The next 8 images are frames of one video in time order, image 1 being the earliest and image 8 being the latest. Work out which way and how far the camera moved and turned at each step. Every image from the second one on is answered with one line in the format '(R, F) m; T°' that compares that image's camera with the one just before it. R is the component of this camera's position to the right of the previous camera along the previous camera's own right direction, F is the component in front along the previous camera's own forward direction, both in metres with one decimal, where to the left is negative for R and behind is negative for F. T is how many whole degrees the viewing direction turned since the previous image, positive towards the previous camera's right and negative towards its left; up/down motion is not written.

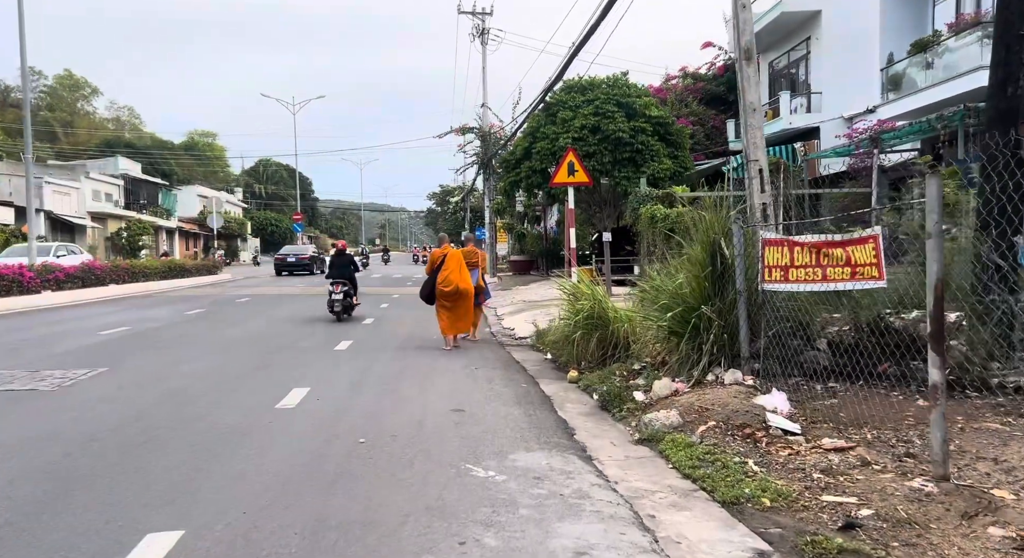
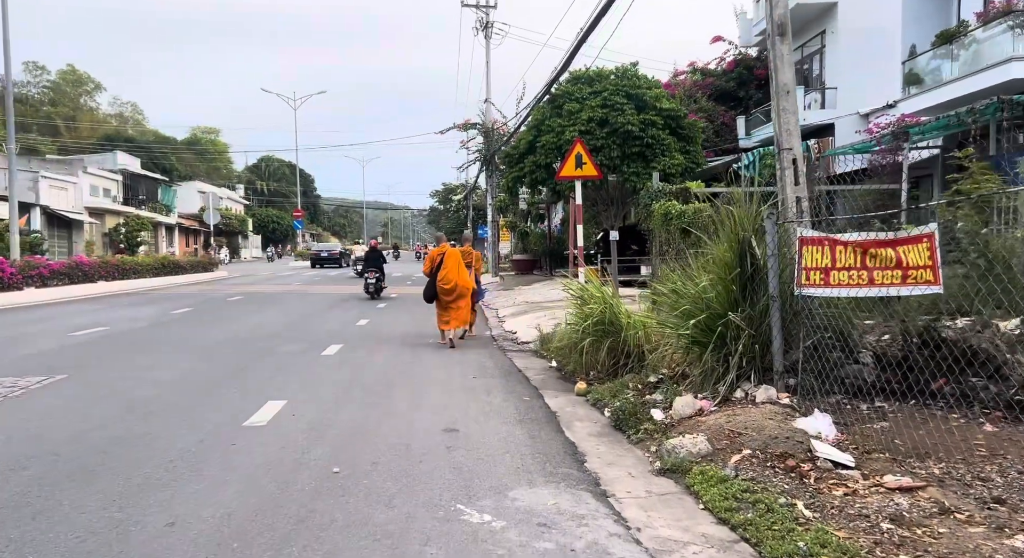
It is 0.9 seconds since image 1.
(0.0, +0.9) m; 0°
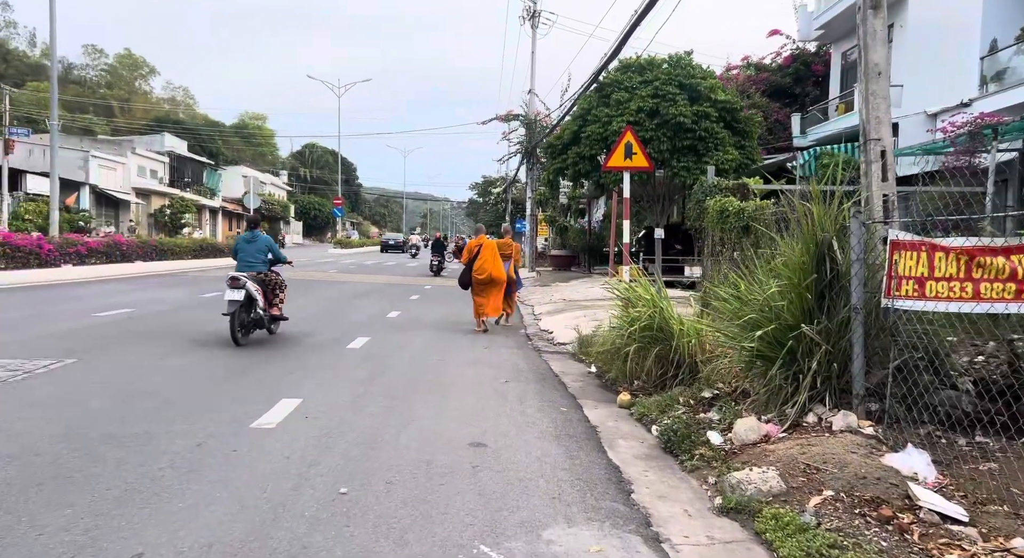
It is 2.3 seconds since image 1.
(0.0, +0.8) m; -3°
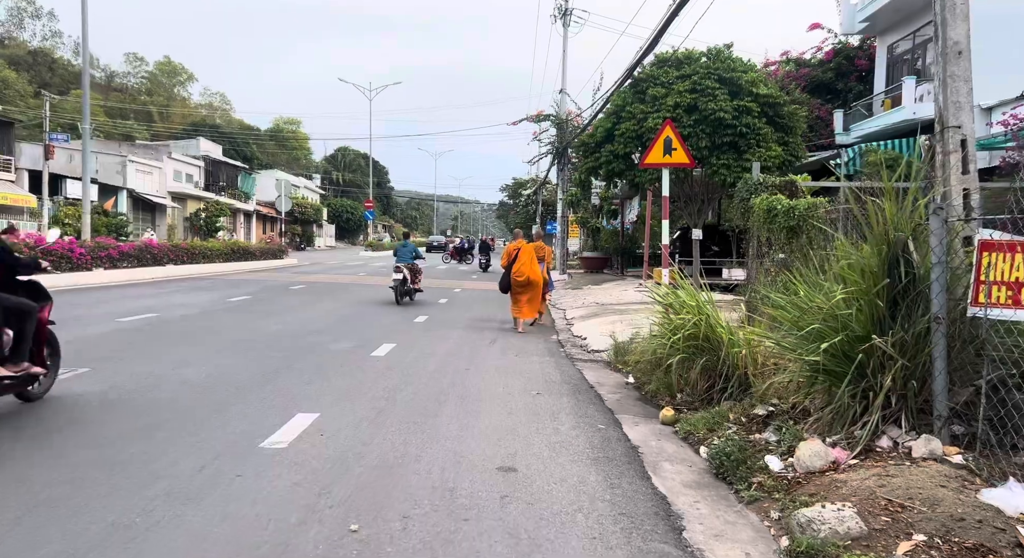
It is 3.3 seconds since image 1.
(0.0, +0.6) m; -2°
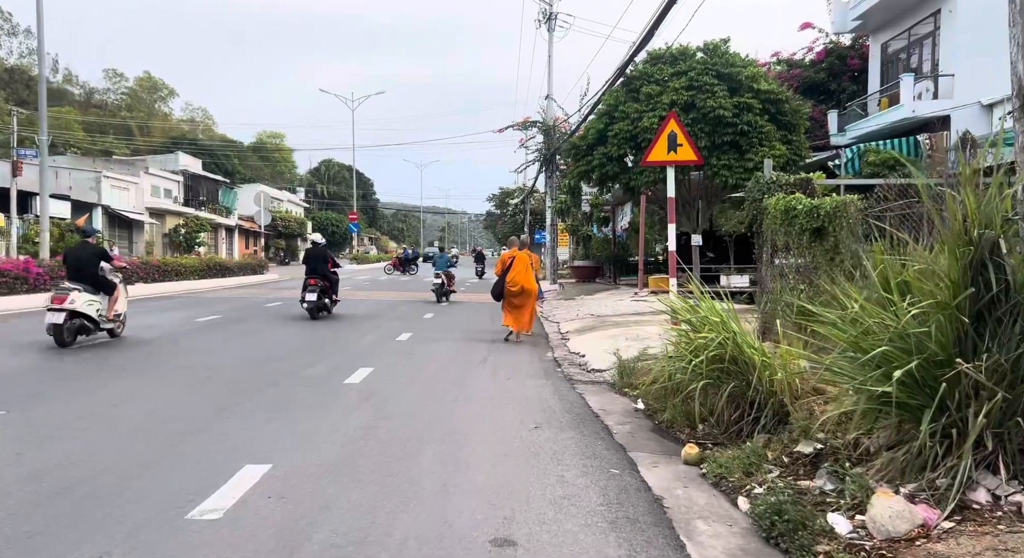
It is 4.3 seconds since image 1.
(0.0, +1.1) m; +1°
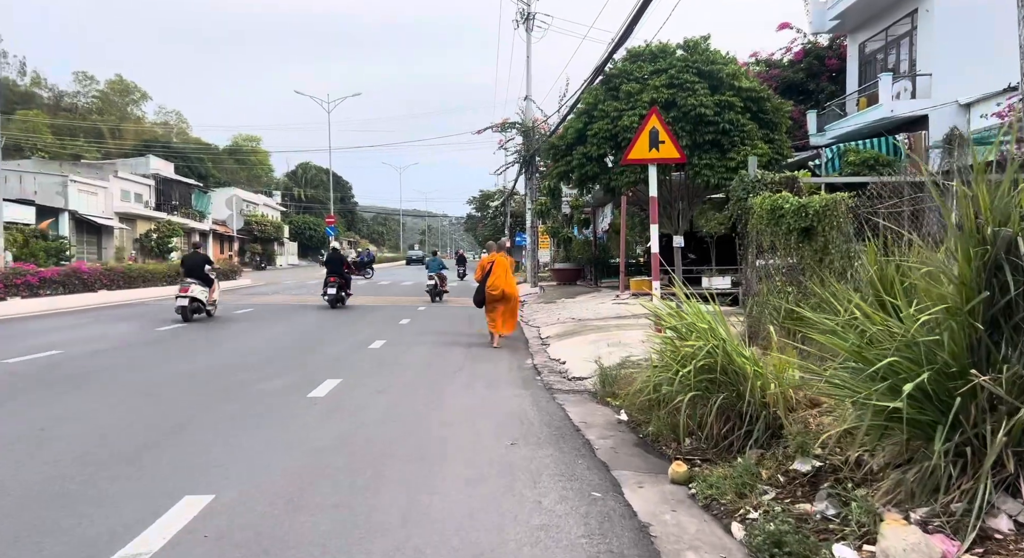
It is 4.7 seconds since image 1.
(+0.1, +0.4) m; +1°
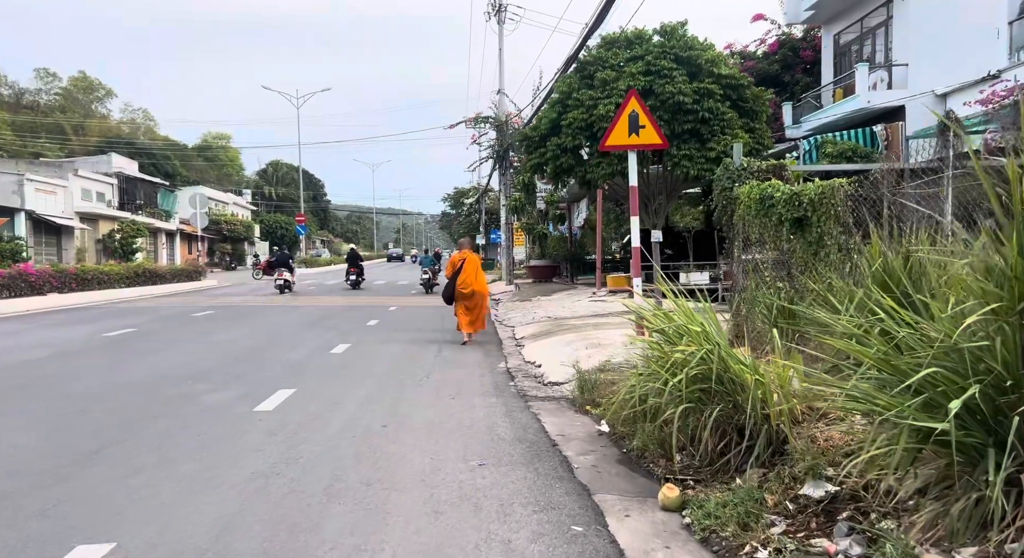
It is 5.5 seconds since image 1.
(+0.1, +0.7) m; +2°
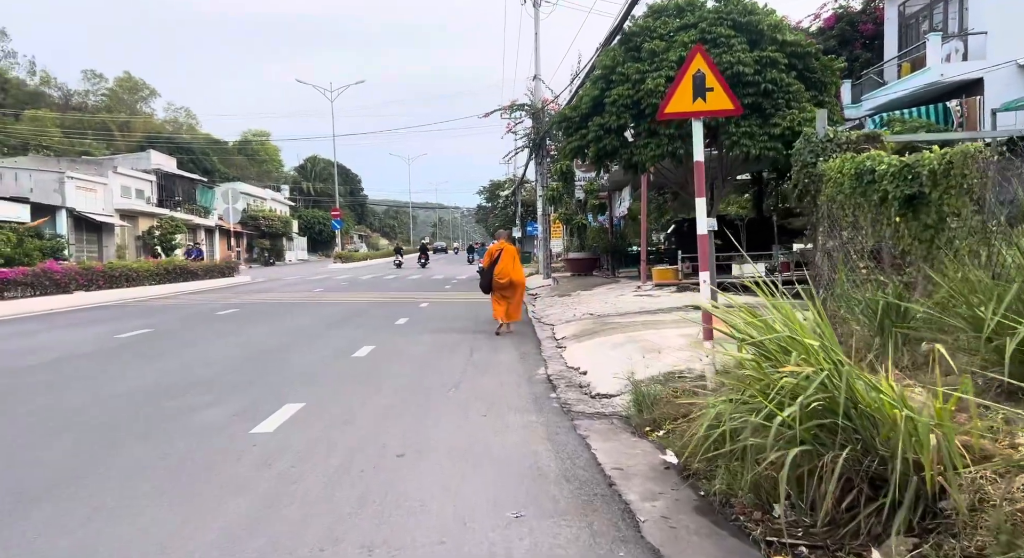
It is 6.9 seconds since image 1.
(0.0, +1.3) m; -3°
